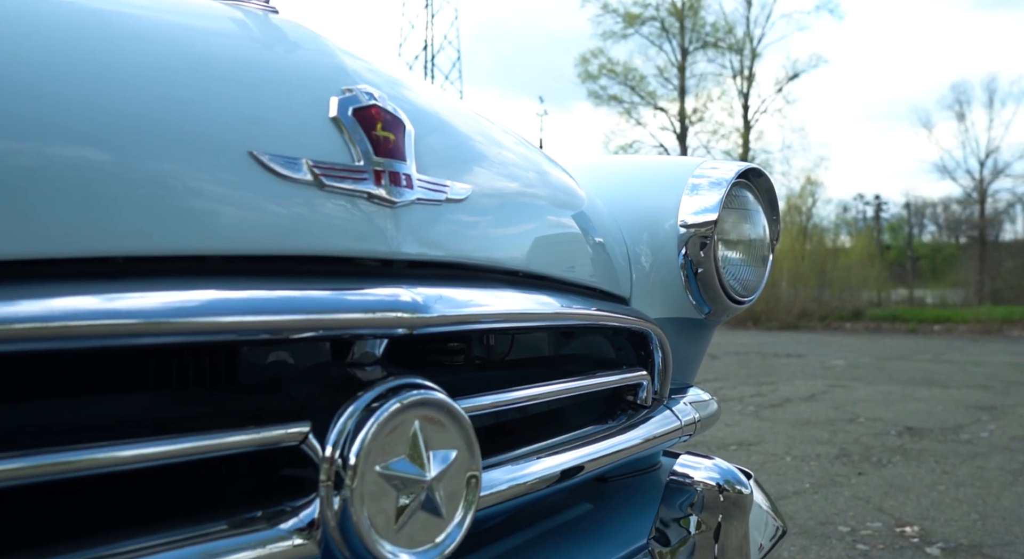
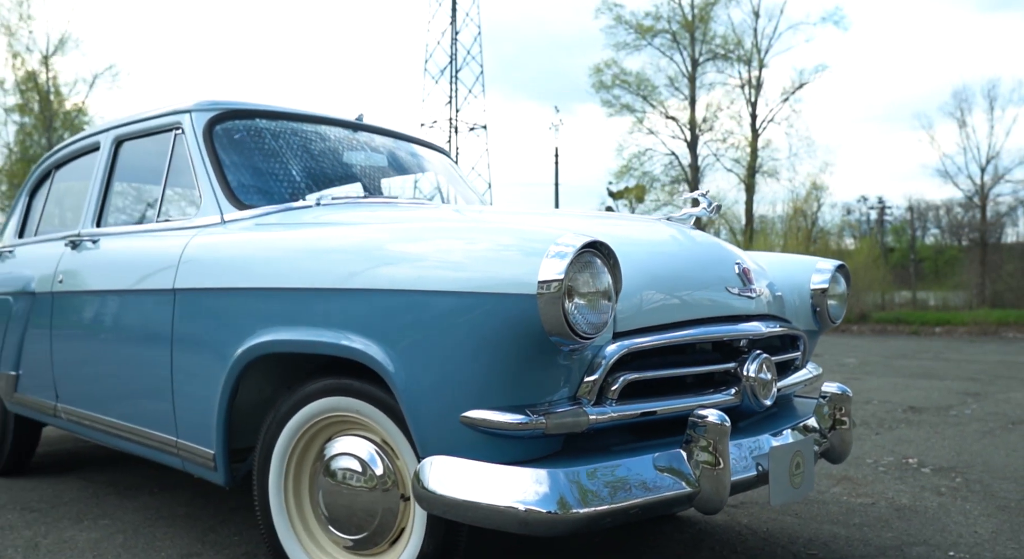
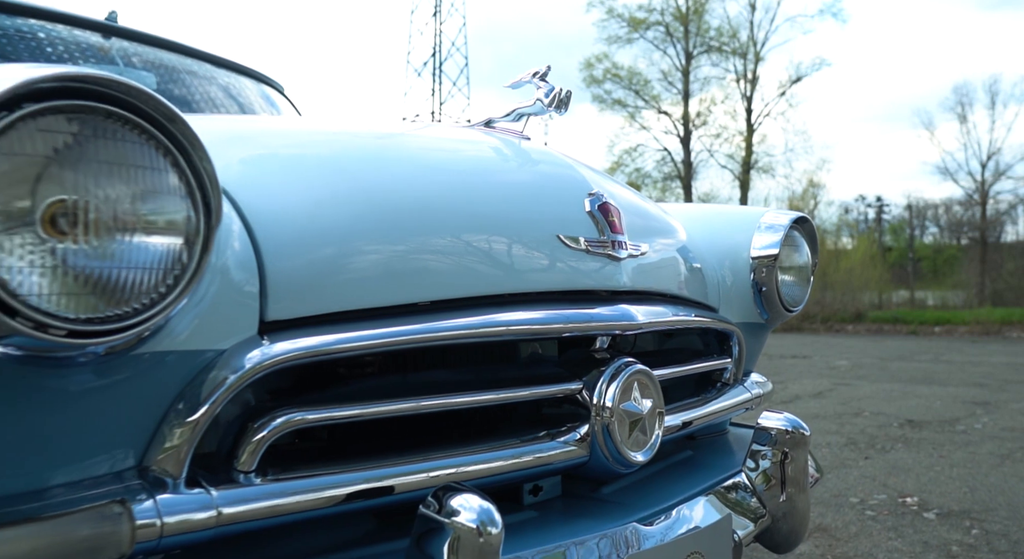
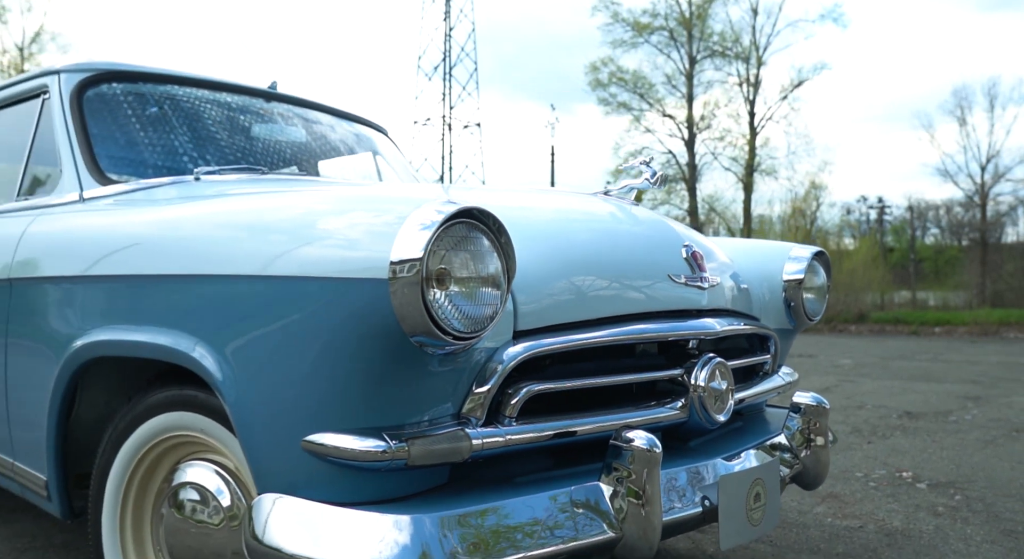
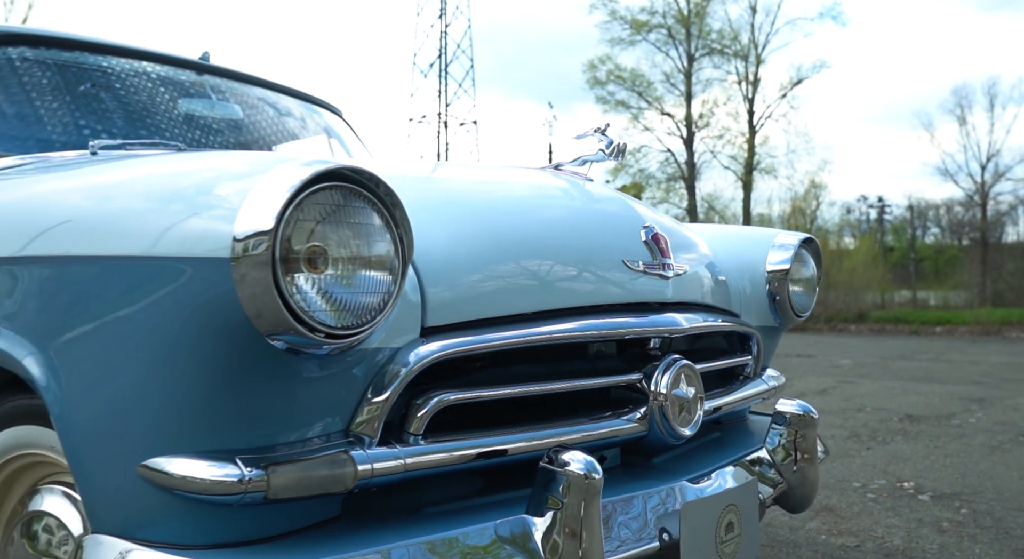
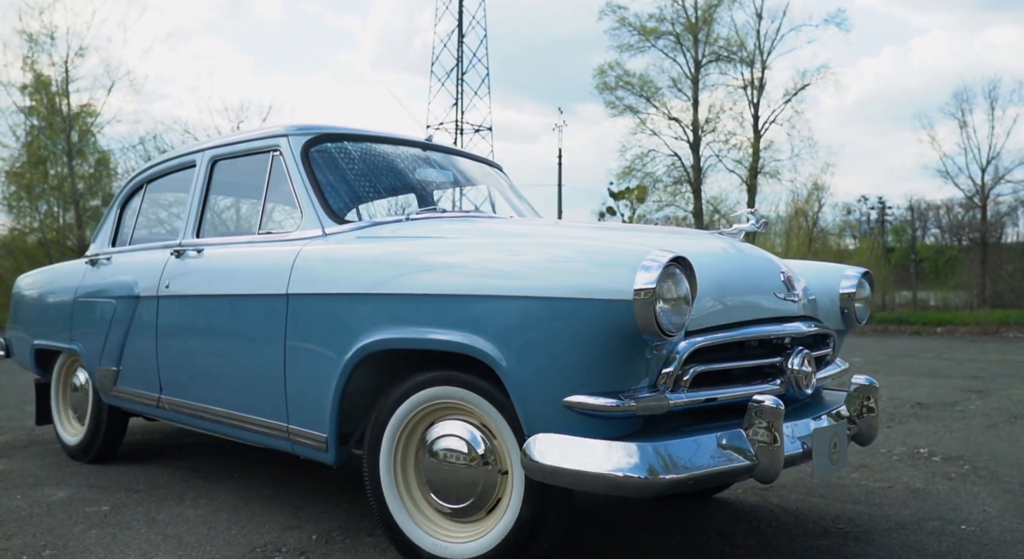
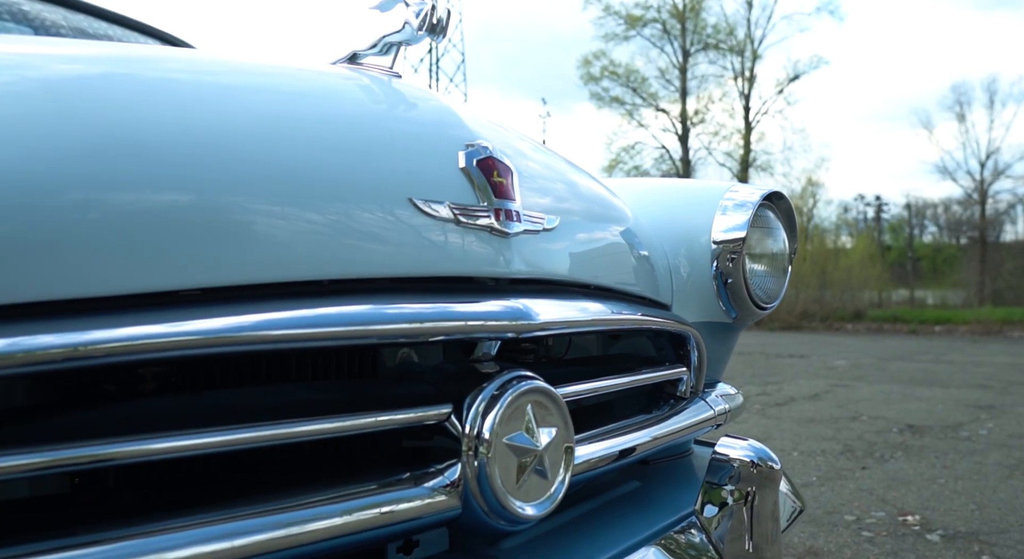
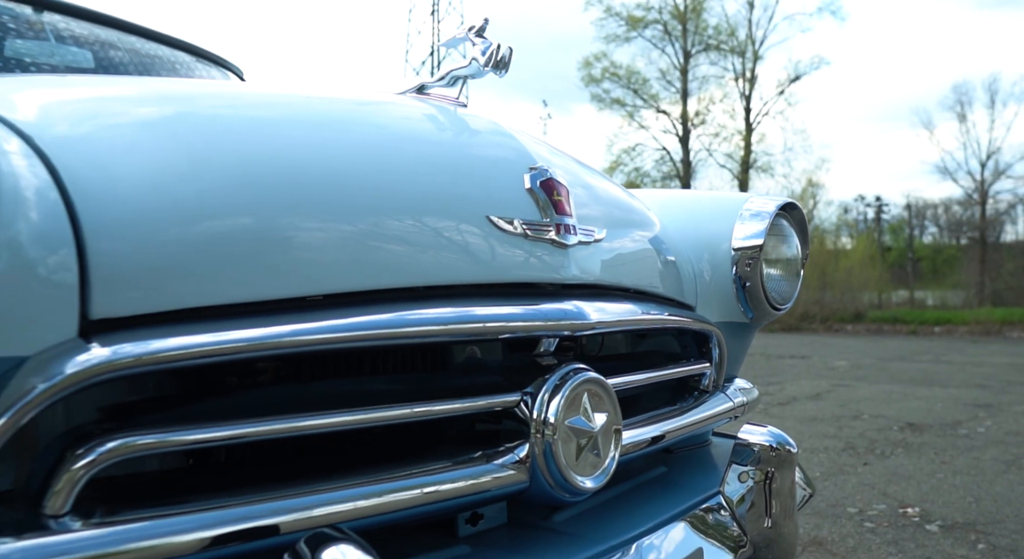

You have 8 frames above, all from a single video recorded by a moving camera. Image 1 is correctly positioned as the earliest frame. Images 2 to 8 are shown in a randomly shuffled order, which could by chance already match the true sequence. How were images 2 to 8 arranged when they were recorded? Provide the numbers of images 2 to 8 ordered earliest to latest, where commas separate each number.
7, 8, 3, 5, 4, 2, 6
